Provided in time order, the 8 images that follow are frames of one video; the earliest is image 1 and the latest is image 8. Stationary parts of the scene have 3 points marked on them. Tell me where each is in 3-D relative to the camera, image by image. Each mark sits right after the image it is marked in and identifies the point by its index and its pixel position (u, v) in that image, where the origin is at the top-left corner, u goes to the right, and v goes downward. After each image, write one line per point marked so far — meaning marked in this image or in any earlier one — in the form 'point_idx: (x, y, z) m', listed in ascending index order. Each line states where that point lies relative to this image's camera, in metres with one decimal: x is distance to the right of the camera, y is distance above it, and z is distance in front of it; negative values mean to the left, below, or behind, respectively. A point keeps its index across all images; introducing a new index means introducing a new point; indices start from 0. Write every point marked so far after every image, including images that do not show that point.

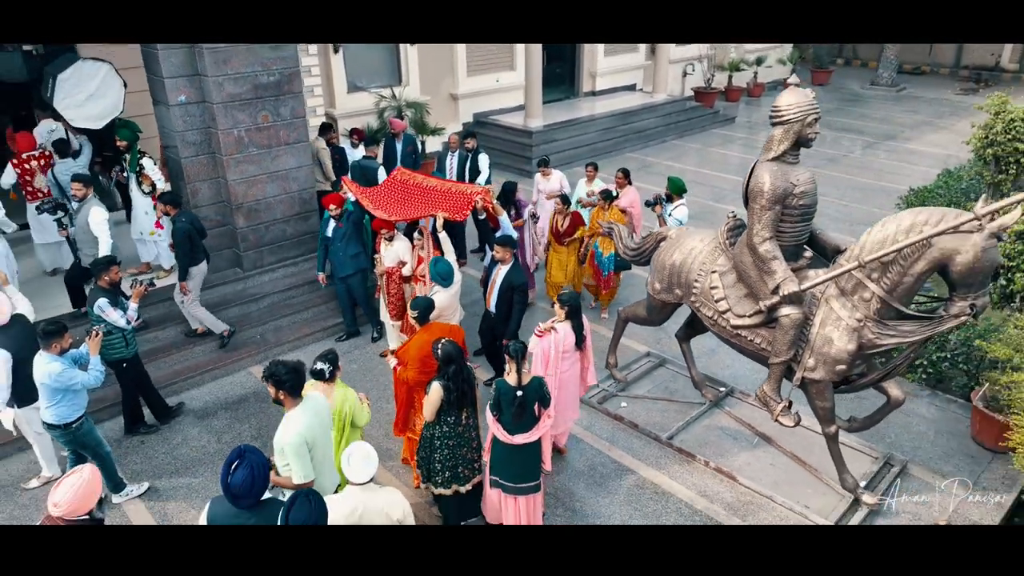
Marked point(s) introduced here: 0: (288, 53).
0: (-2.2, +2.3, +7.0) m
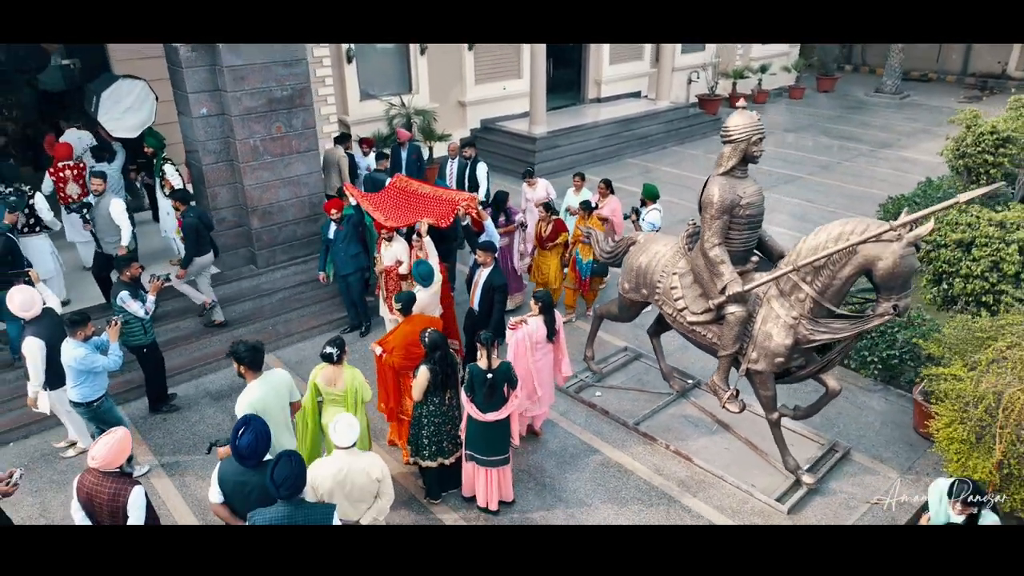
0: (-2.3, +2.4, +7.6) m
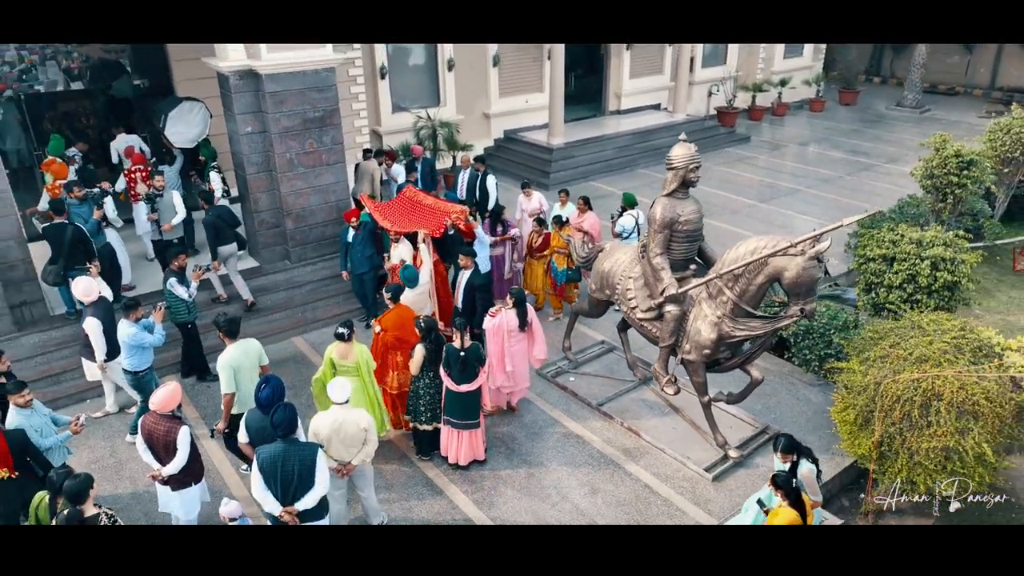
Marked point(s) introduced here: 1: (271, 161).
0: (-2.3, +2.4, +8.9) m
1: (-3.0, +1.6, +8.9) m
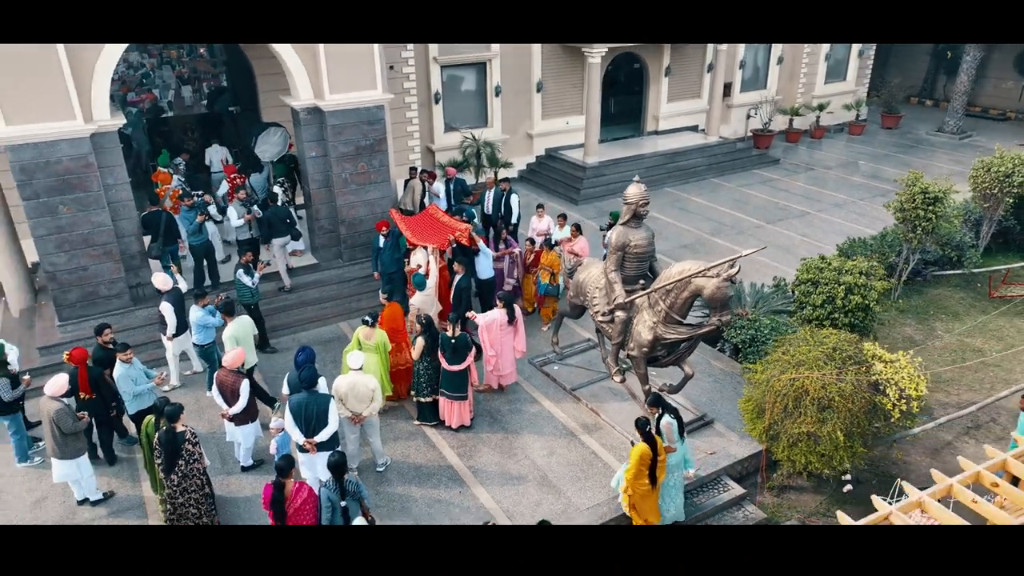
0: (-2.1, +2.5, +11.0) m
1: (-2.8, +1.7, +11.0) m
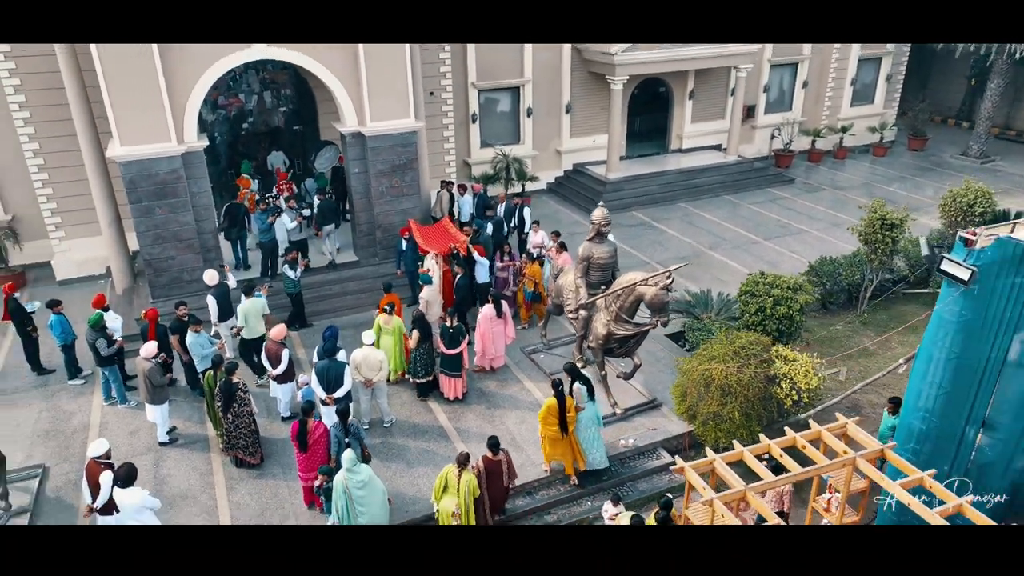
0: (-1.9, +2.6, +13.2) m
1: (-2.7, +1.8, +13.3) m
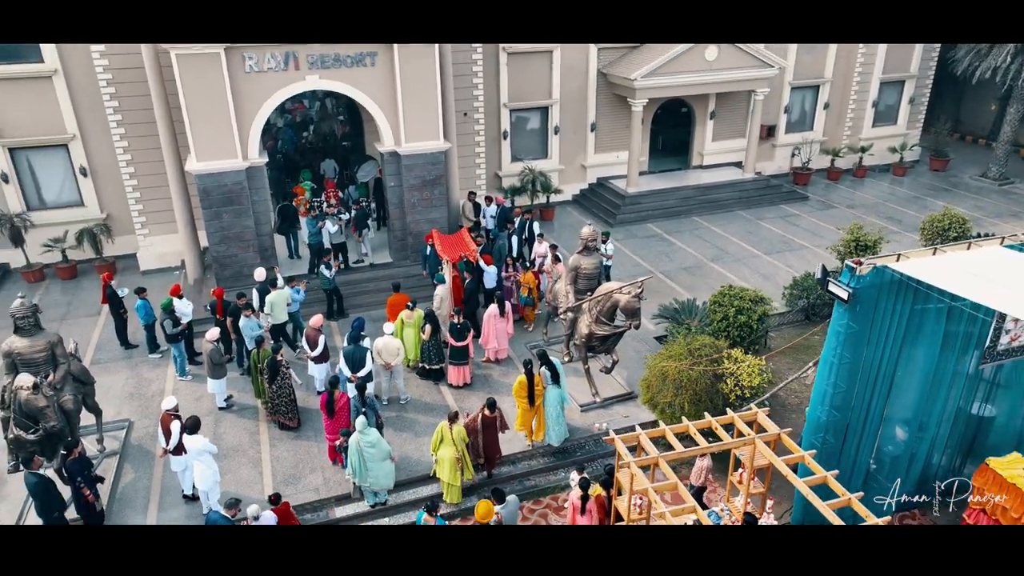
0: (-1.5, +2.6, +15.1) m
1: (-2.3, +1.8, +15.3) m
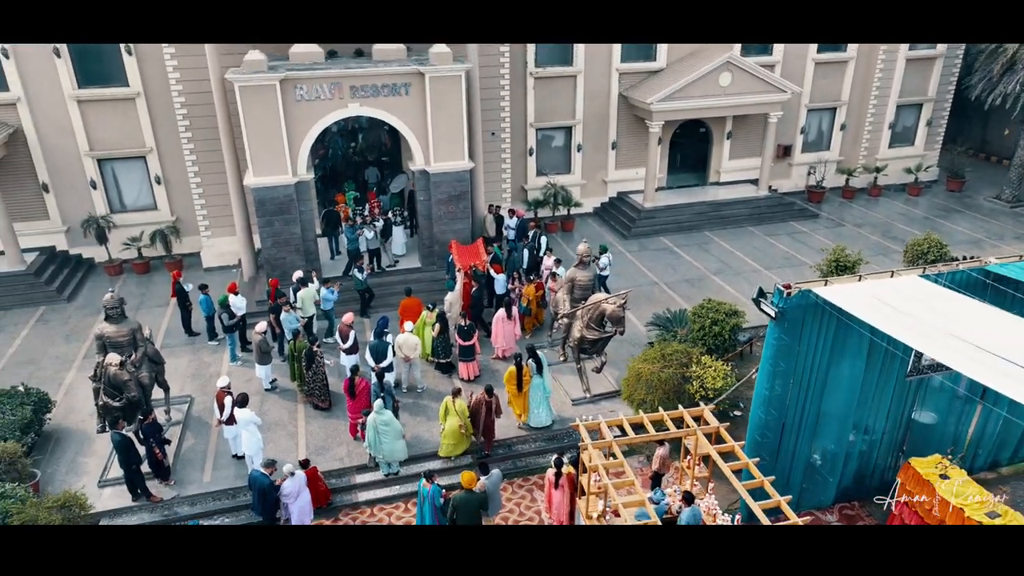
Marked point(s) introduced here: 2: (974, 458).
0: (-1.1, +2.5, +17.0) m
1: (-2.0, +1.8, +17.2) m
2: (+7.4, -2.7, +11.3) m
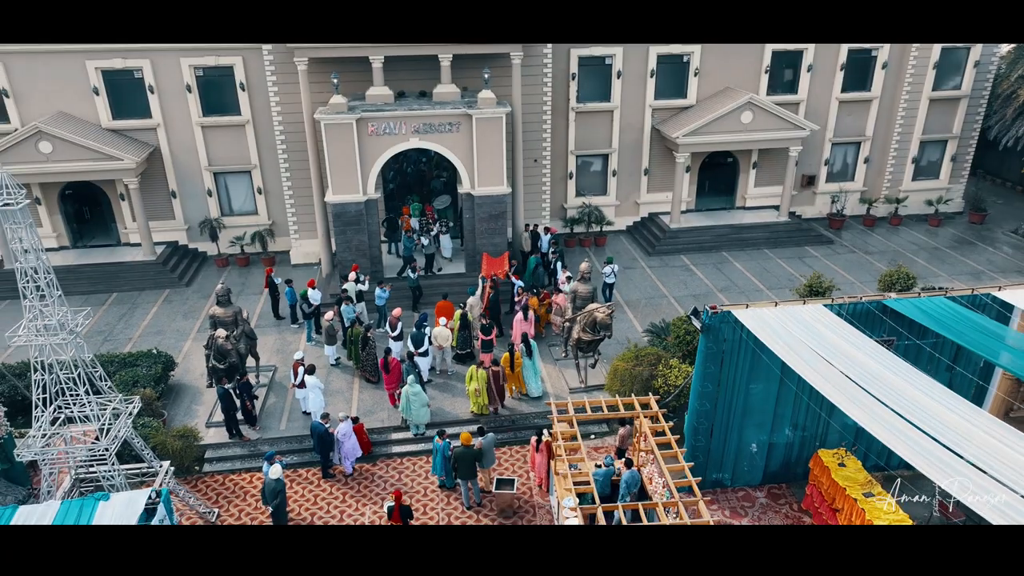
0: (-0.2, +2.4, +20.3) m
1: (-1.1, +1.7, +20.6) m
2: (+7.3, -3.3, +13.7) m
